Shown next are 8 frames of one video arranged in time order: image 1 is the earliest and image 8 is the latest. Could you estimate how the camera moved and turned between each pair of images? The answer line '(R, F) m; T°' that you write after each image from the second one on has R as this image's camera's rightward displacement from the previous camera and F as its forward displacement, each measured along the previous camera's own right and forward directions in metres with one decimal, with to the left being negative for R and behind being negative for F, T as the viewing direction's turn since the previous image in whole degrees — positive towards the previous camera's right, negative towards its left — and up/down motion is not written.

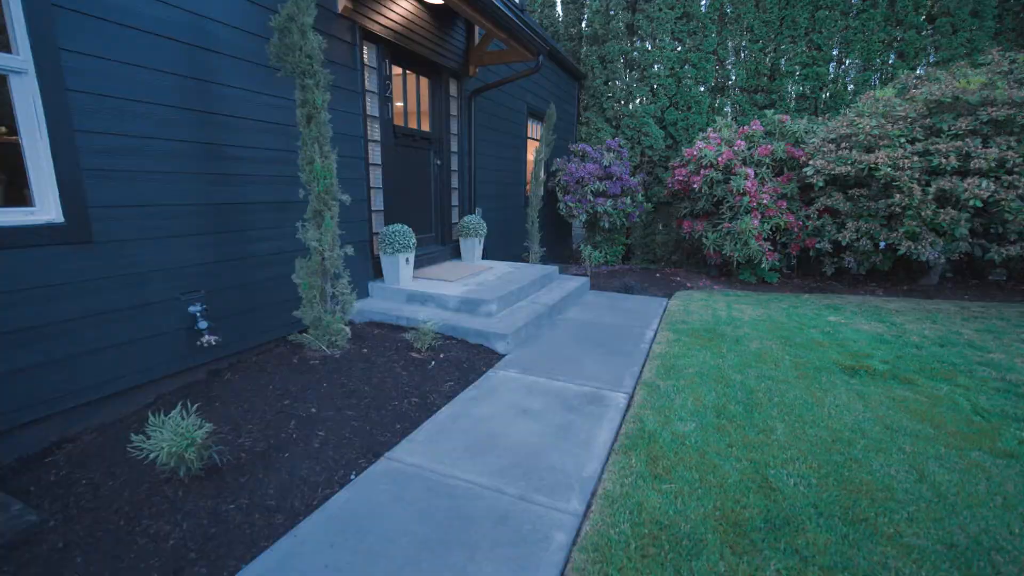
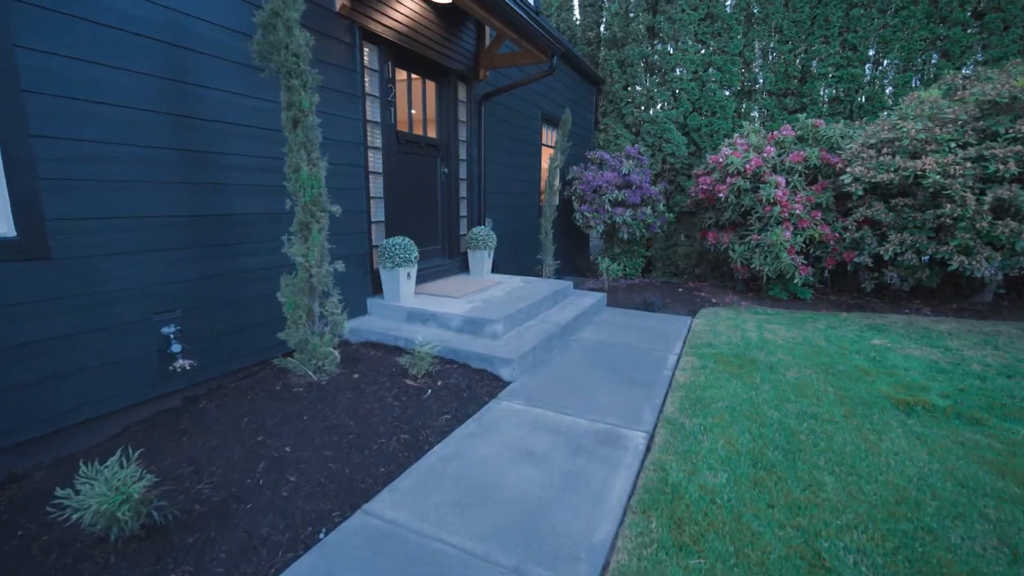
(+0.1, +0.4) m; -2°
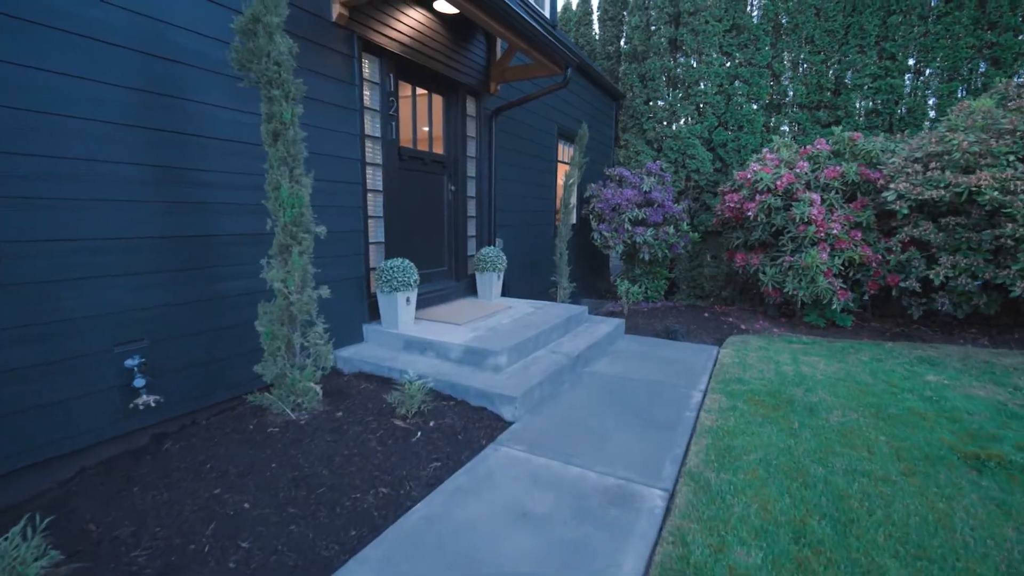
(+0.1, +0.3) m; -3°
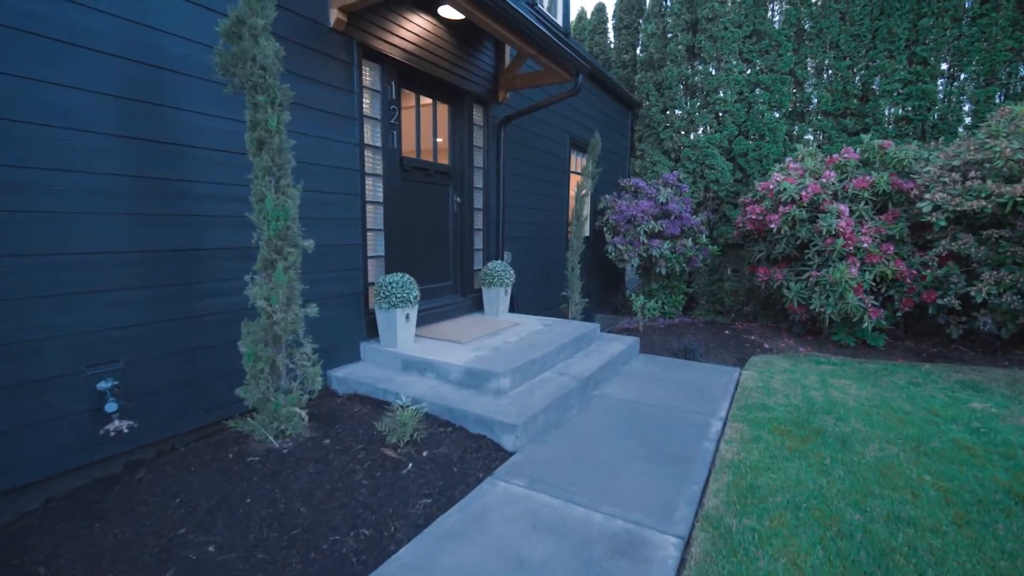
(+0.1, +0.2) m; -2°
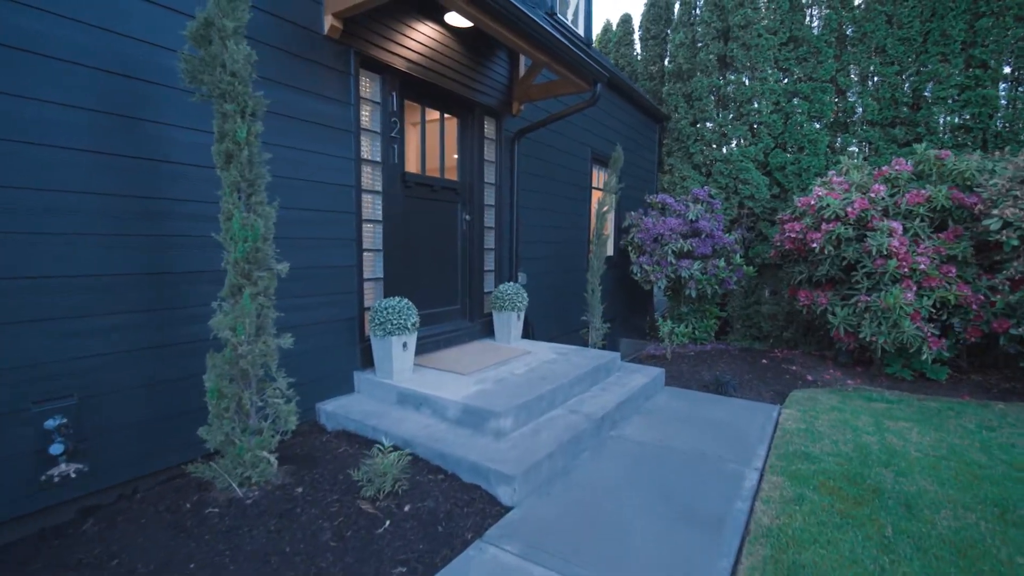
(+0.2, +0.3) m; -3°
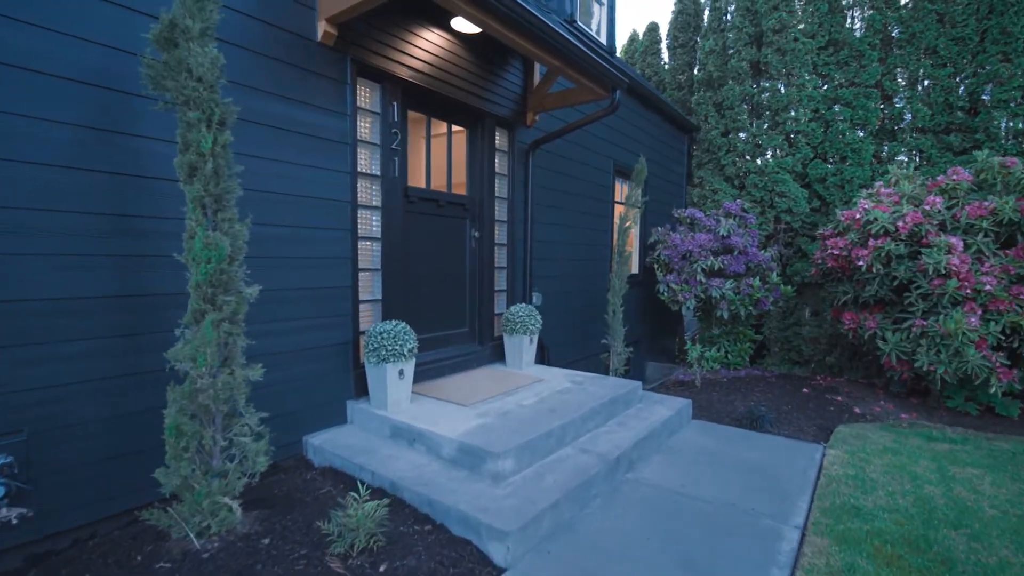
(+0.2, +0.3) m; -3°
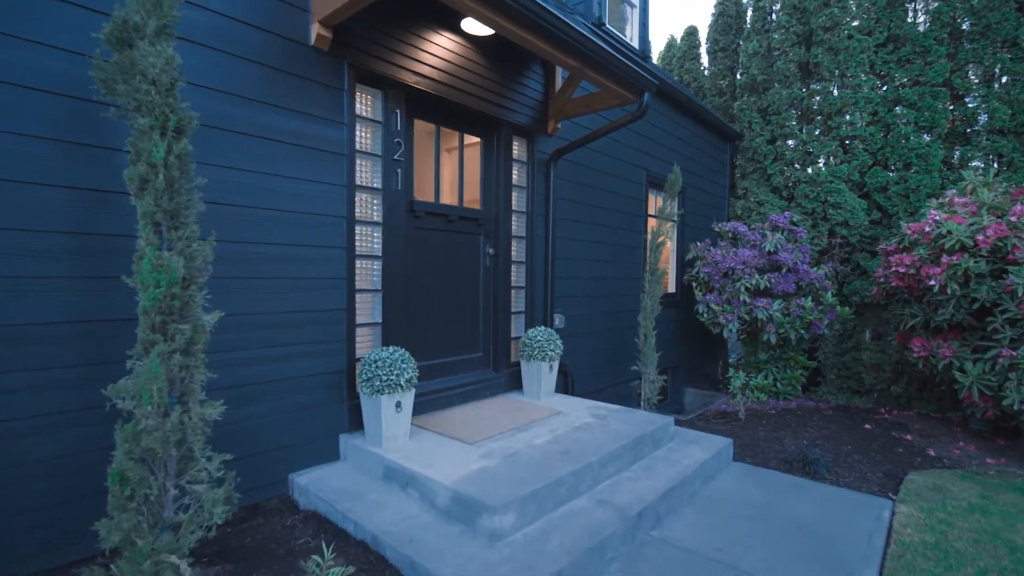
(+0.2, +0.3) m; -5°
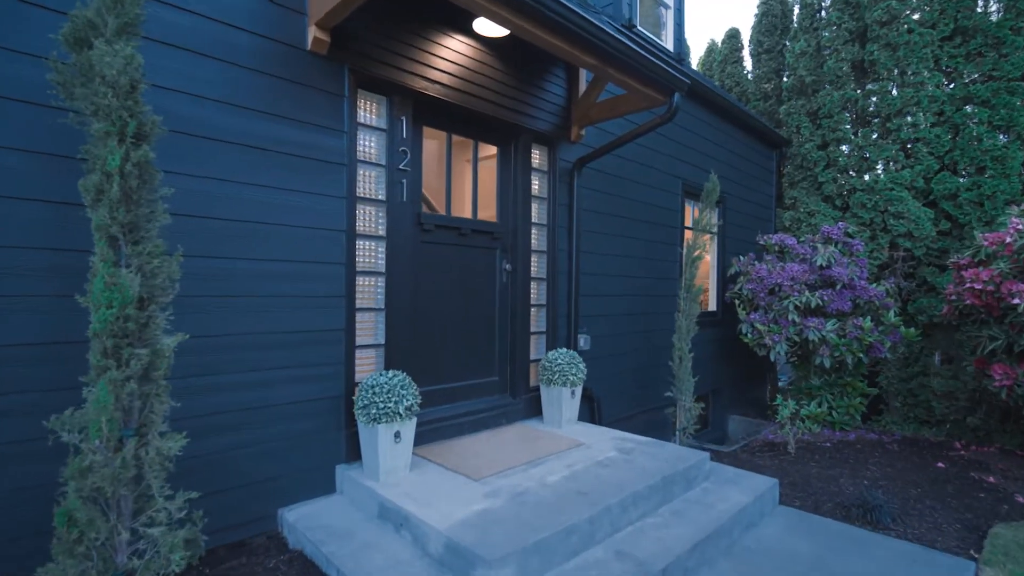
(+0.2, +0.3) m; -5°
